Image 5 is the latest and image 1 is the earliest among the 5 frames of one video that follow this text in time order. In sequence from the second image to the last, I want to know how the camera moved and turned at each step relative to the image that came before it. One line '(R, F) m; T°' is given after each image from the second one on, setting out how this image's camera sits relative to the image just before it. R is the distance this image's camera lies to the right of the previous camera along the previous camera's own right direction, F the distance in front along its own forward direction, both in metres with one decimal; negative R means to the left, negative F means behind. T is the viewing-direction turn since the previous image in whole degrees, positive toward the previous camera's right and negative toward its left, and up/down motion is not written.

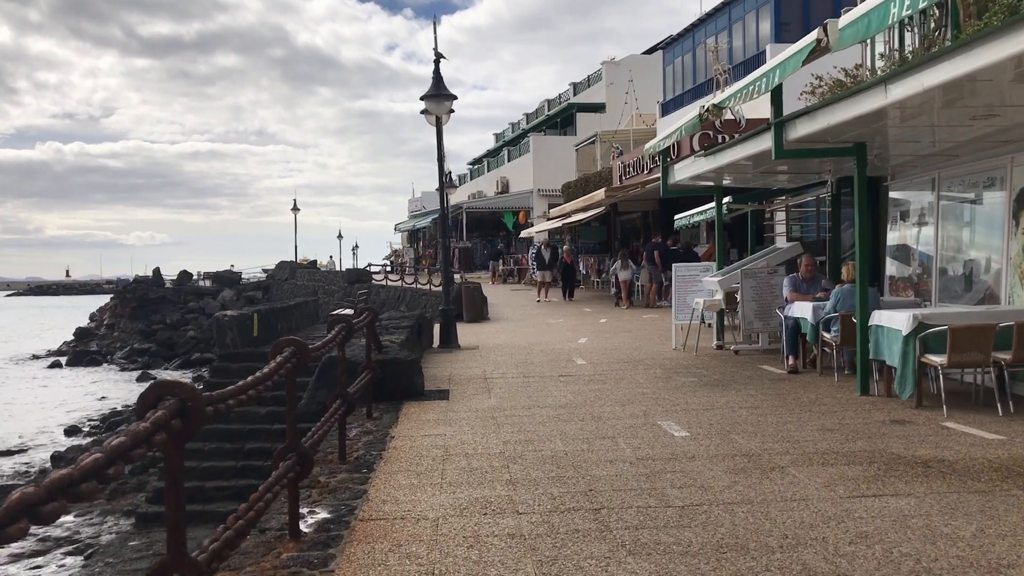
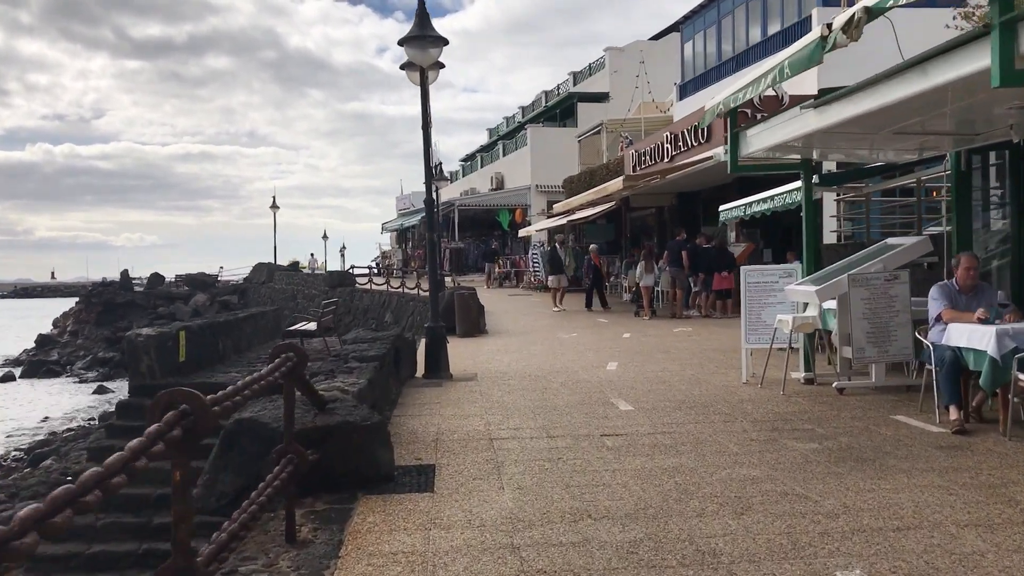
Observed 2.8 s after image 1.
(-0.2, +3.6) m; +1°
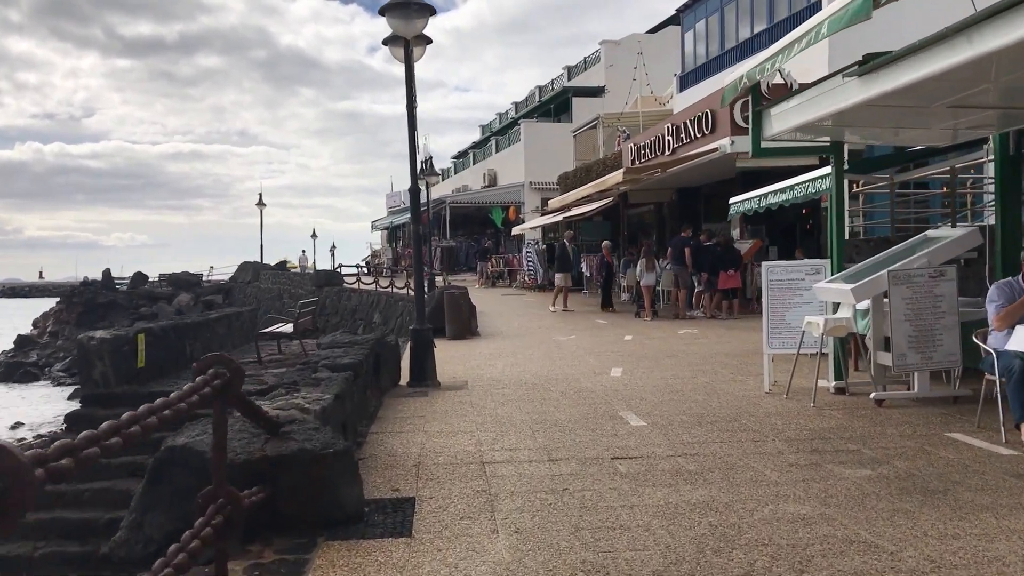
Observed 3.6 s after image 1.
(0.0, +1.1) m; 0°
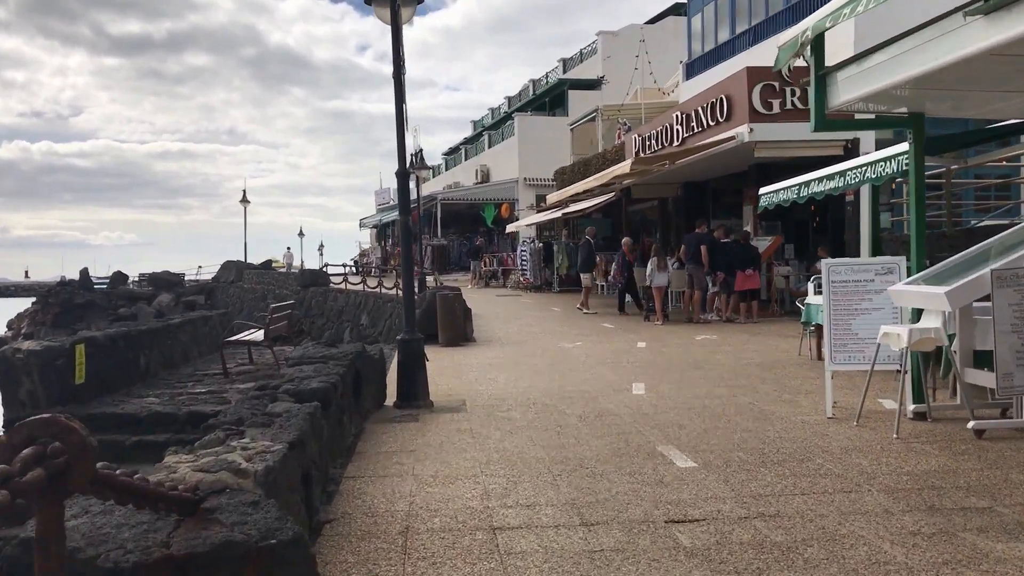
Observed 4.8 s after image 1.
(-0.1, +1.5) m; +1°
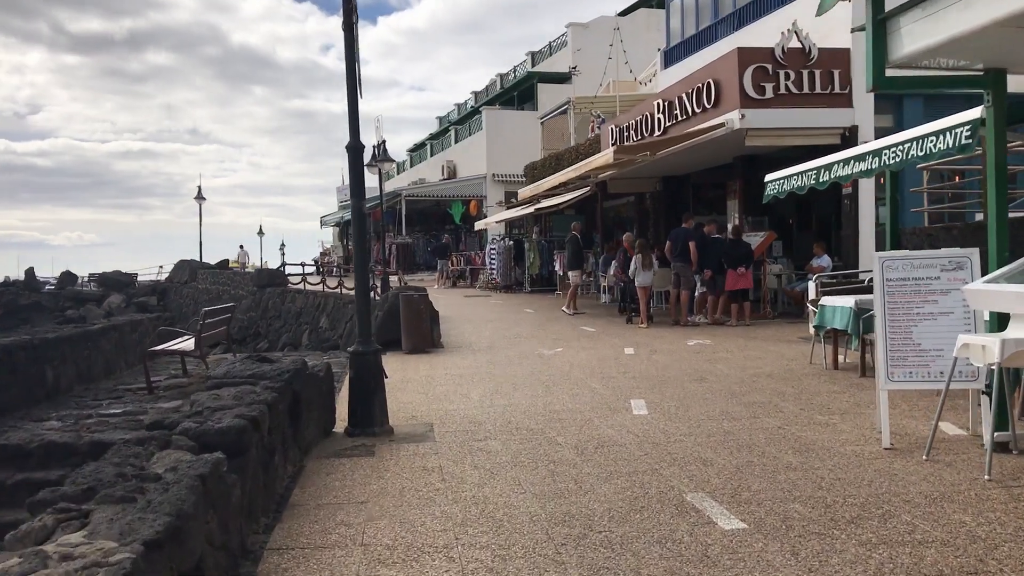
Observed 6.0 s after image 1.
(-0.1, +1.5) m; +2°
